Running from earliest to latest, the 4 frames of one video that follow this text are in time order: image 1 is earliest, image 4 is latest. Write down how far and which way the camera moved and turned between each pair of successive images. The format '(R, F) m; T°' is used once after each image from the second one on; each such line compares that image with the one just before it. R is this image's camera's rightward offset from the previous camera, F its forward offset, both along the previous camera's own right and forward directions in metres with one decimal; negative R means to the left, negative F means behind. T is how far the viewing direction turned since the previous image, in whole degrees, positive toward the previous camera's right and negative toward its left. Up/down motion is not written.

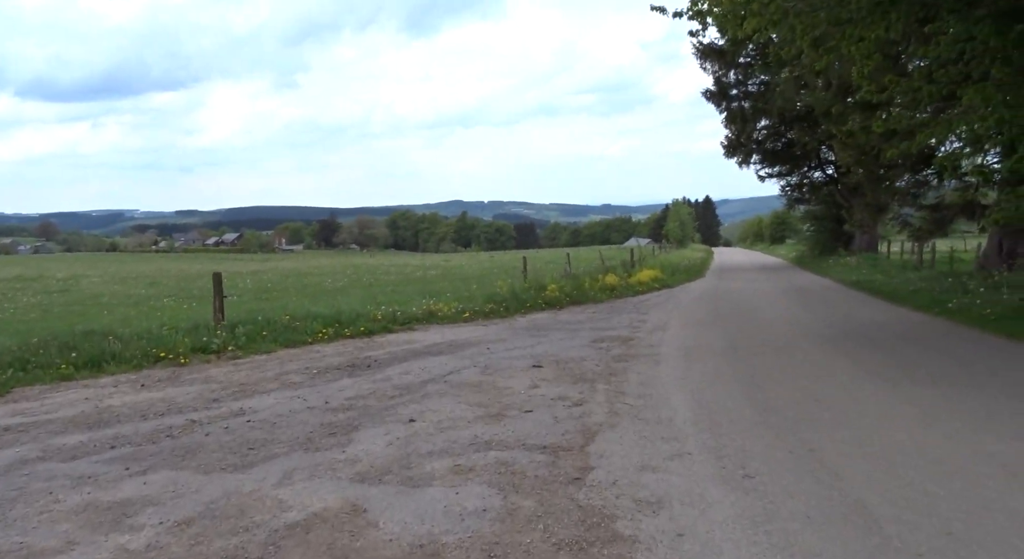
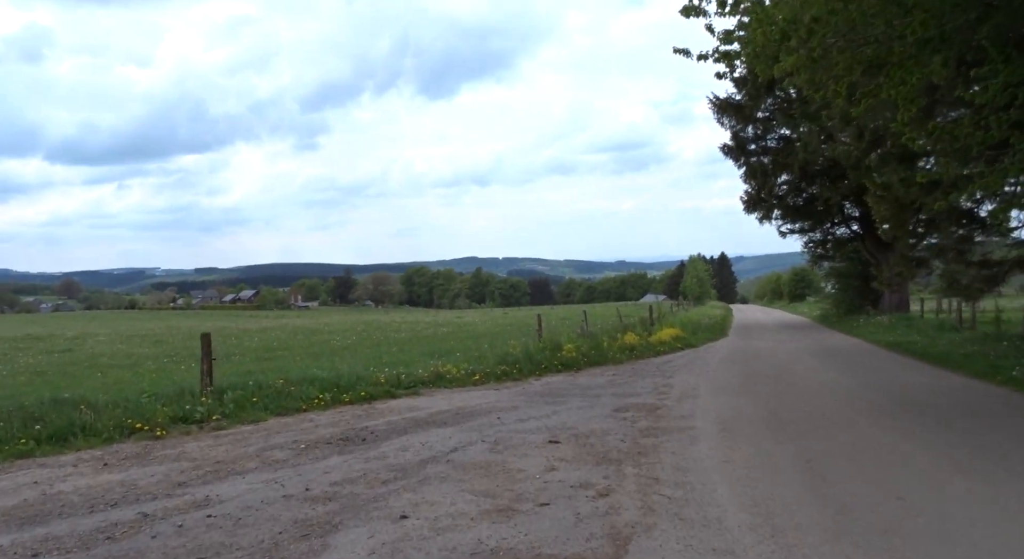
(0.0, +1.1) m; -1°
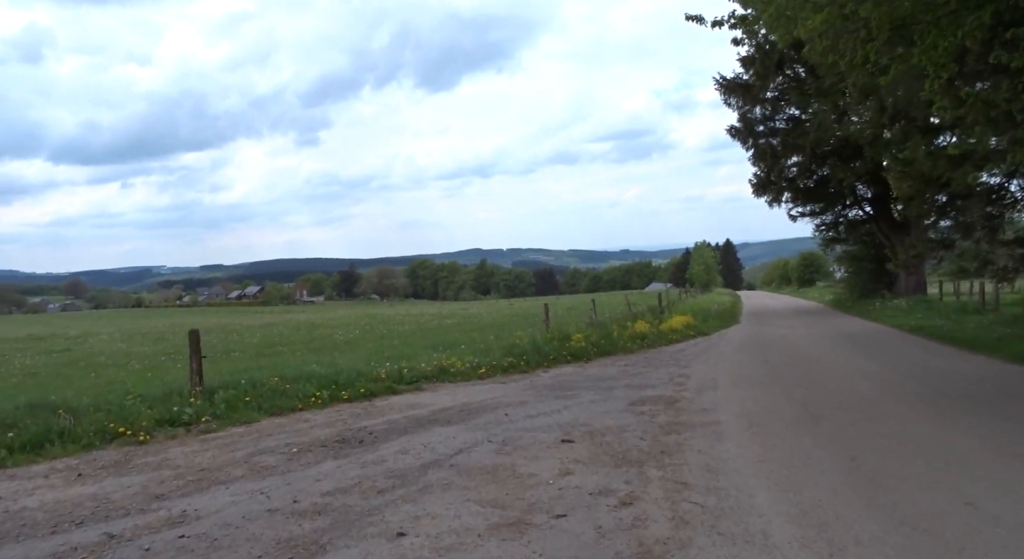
(0.0, +0.7) m; 0°
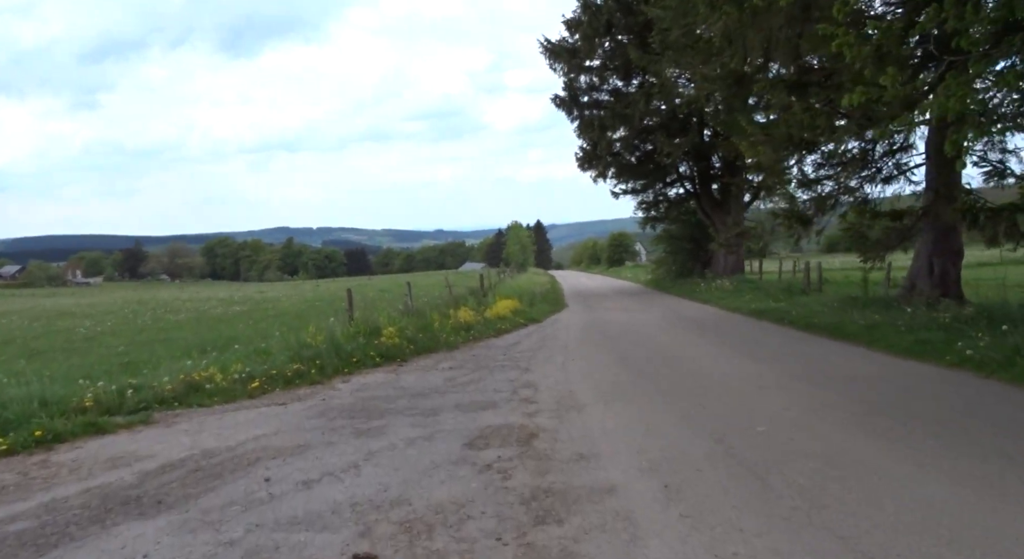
(+0.3, +3.6) m; +13°
